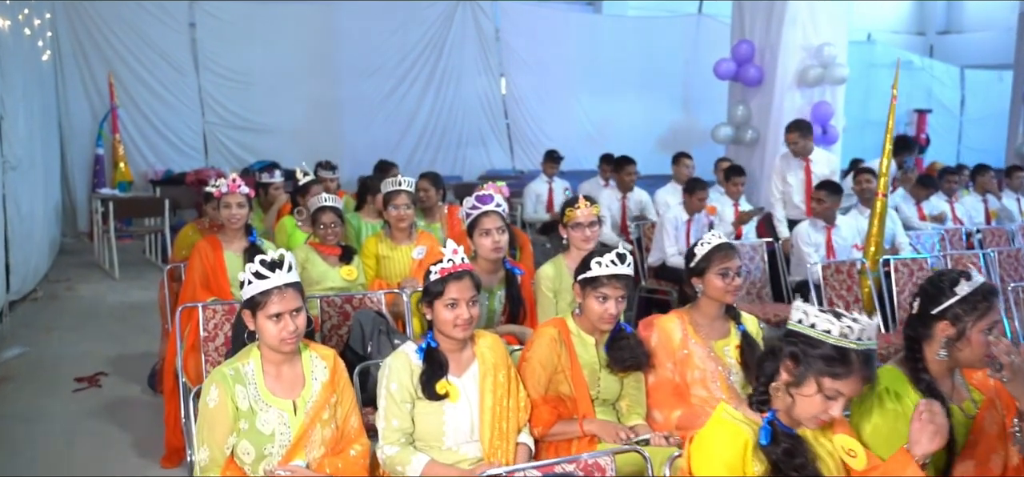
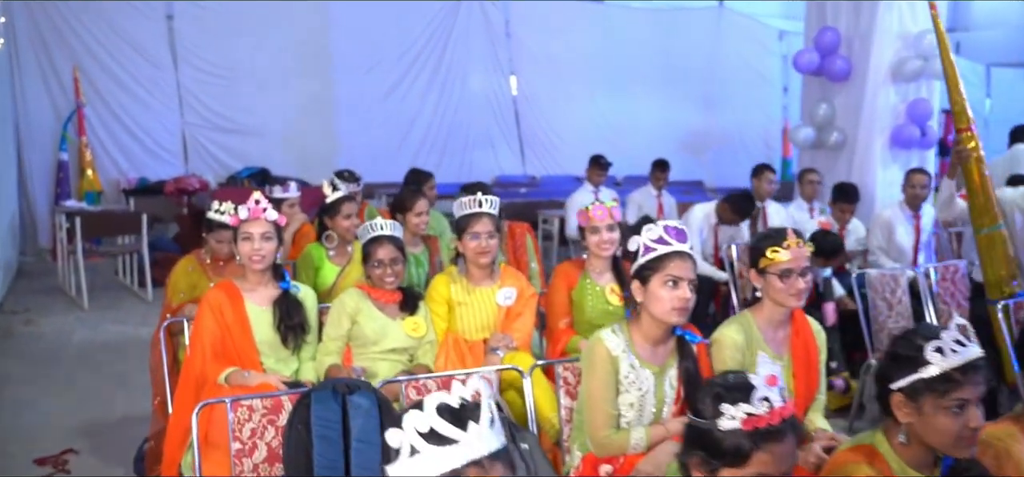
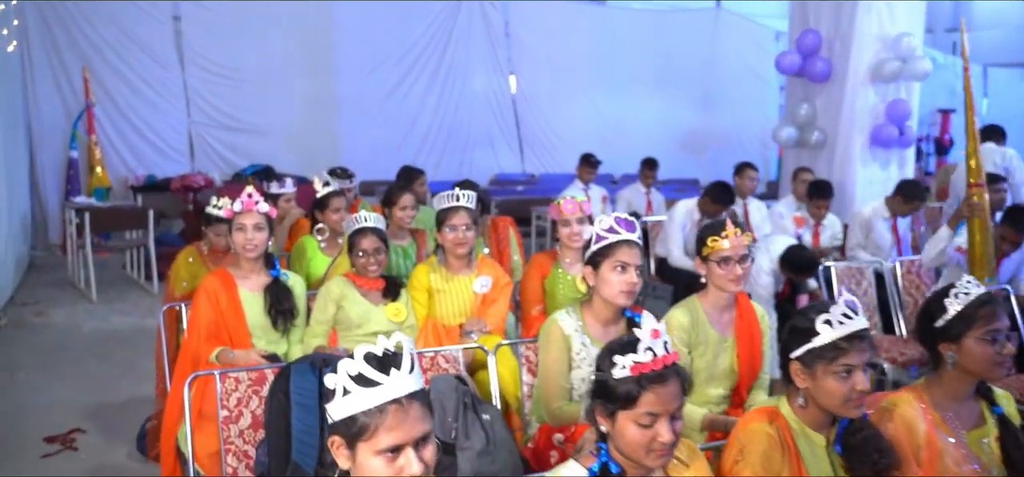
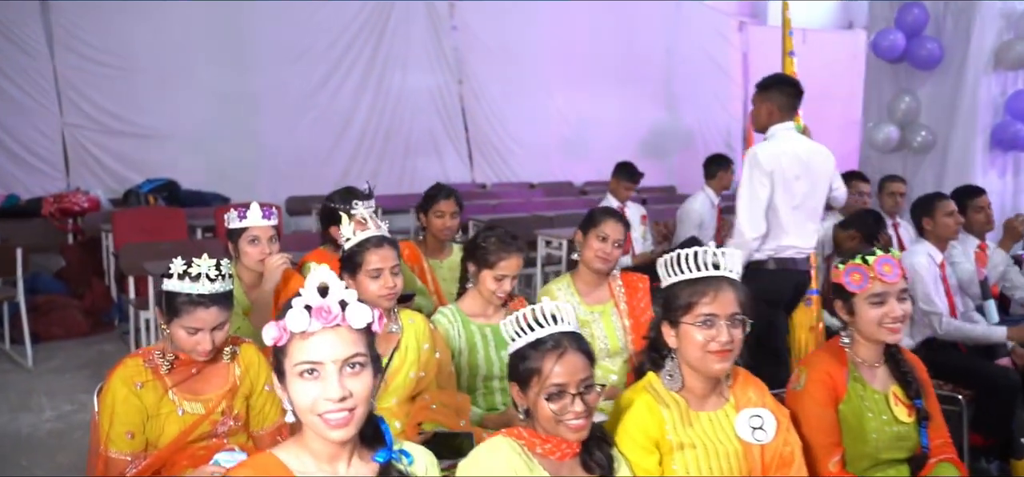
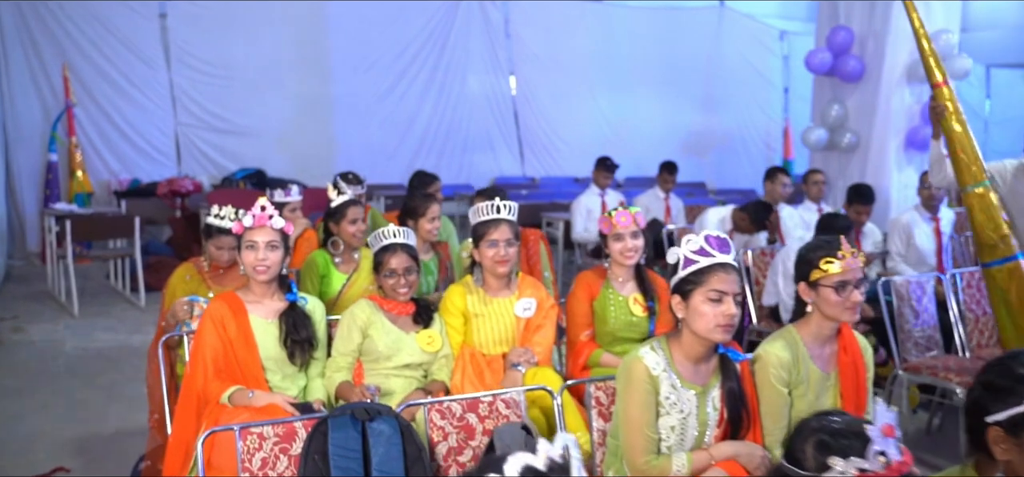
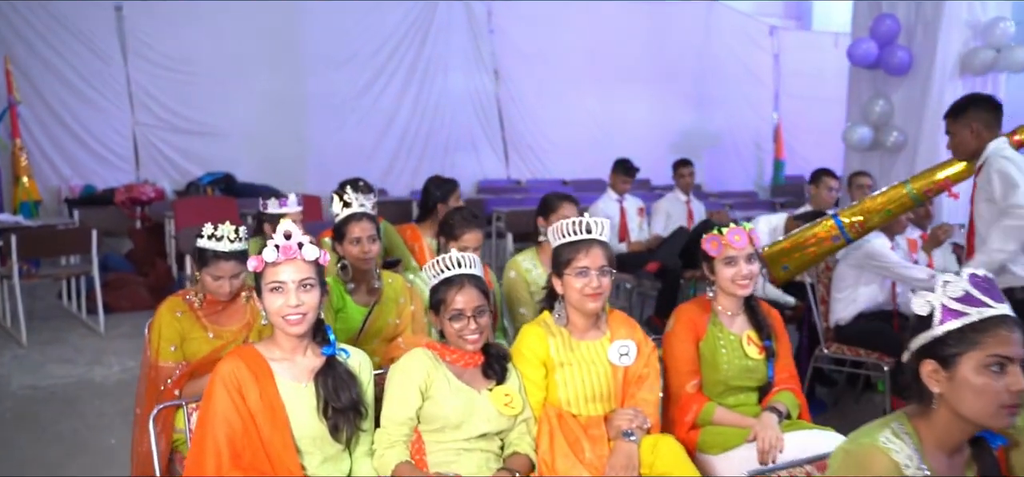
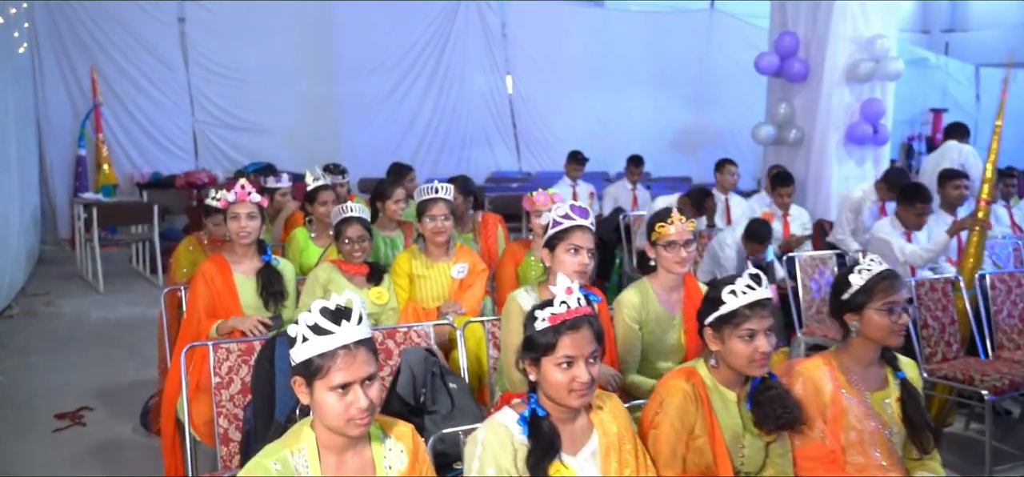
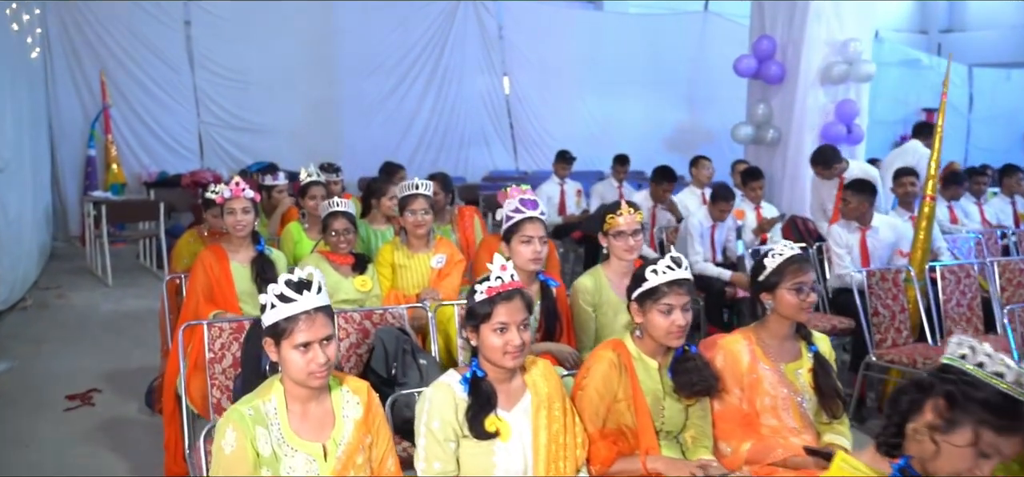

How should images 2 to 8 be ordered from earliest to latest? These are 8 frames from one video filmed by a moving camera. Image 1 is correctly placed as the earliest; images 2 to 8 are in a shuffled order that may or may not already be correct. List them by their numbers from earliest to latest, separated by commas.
8, 7, 3, 2, 5, 6, 4
